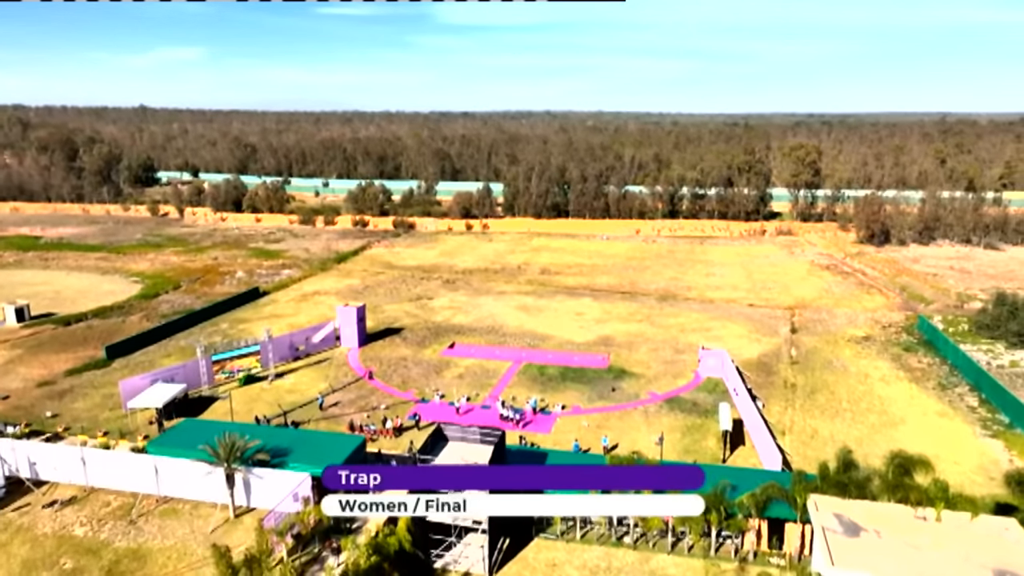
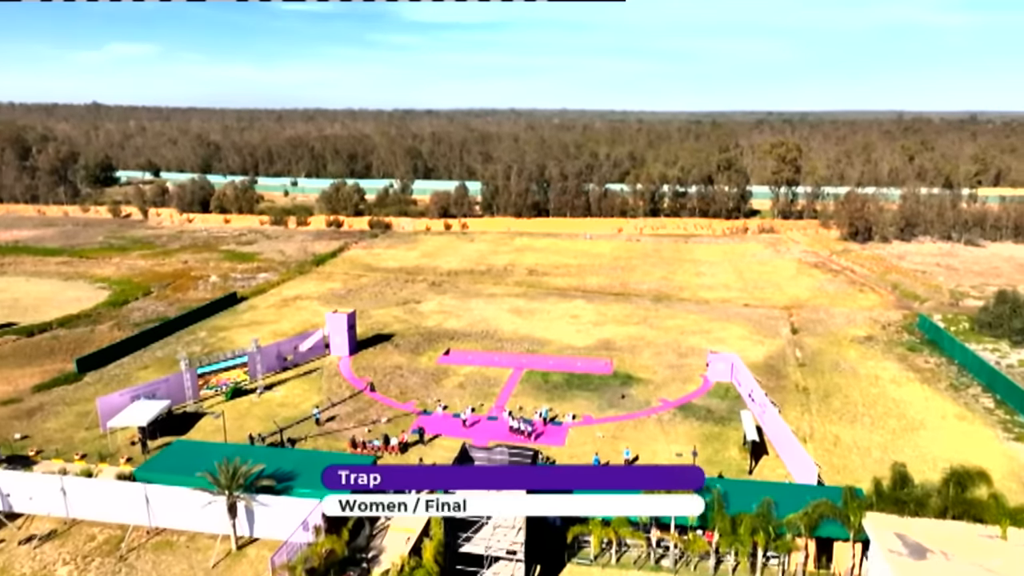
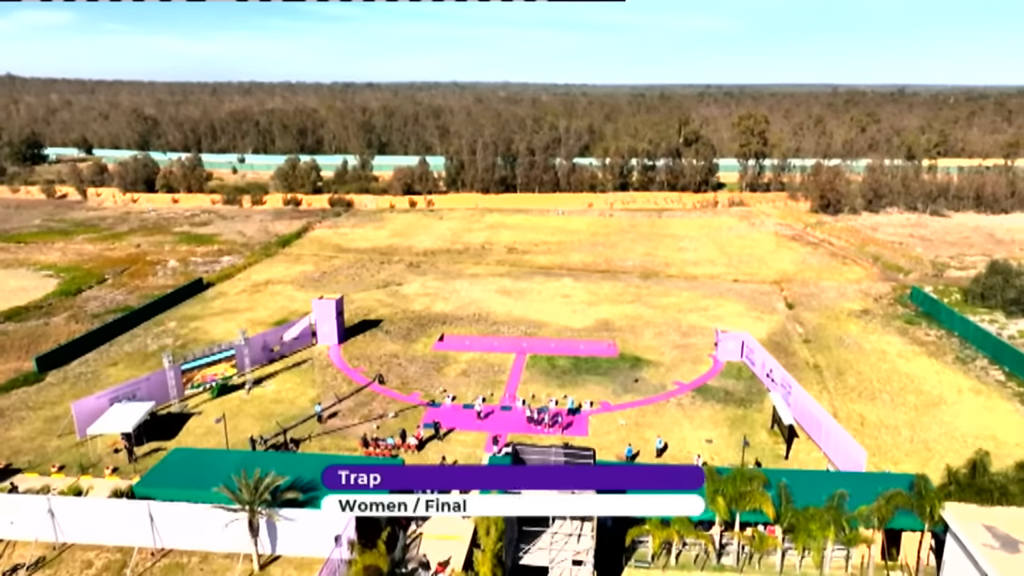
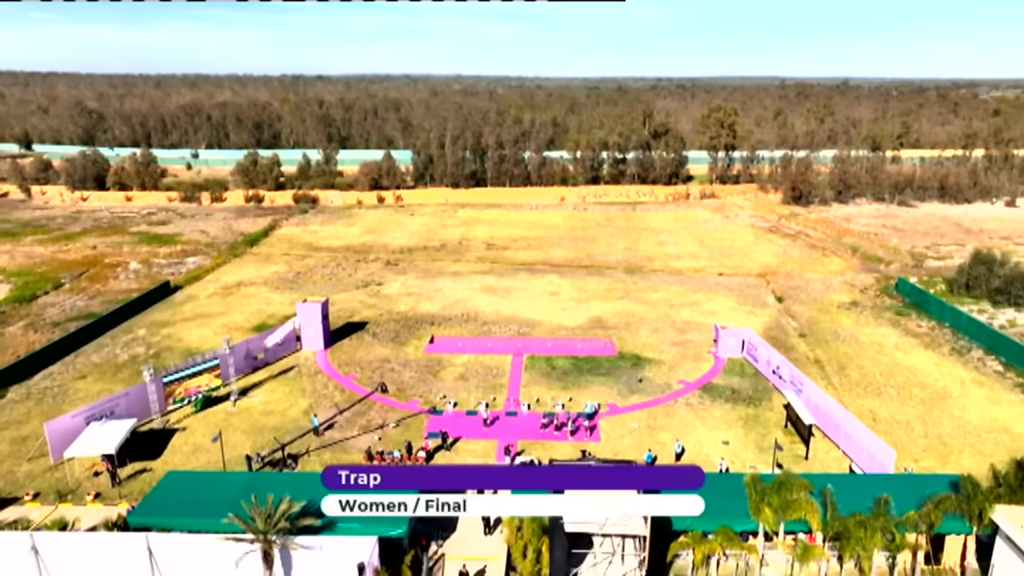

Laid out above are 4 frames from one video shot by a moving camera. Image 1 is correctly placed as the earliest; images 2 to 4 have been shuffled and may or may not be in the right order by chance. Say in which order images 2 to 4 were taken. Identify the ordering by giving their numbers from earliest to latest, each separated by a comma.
2, 3, 4
